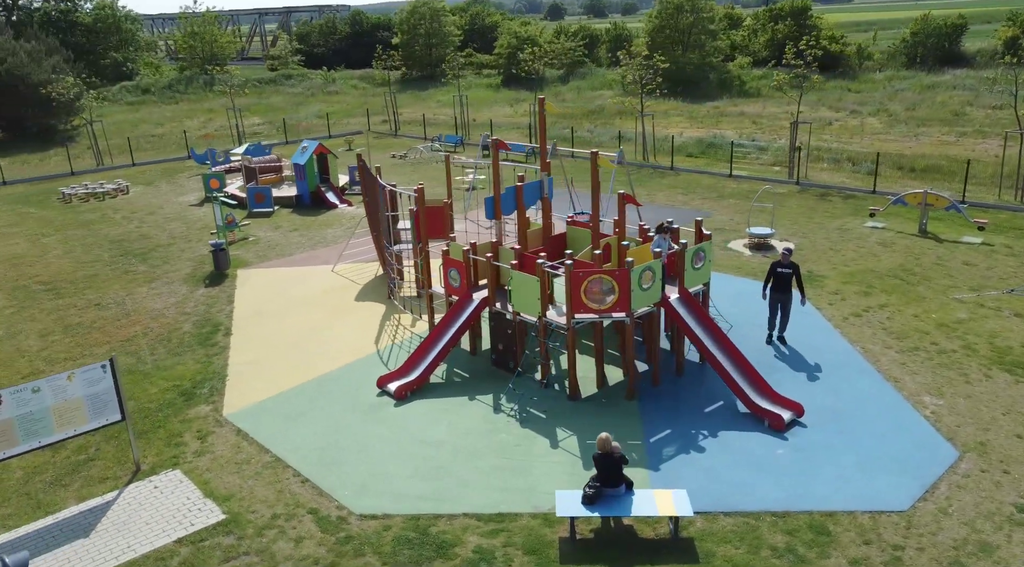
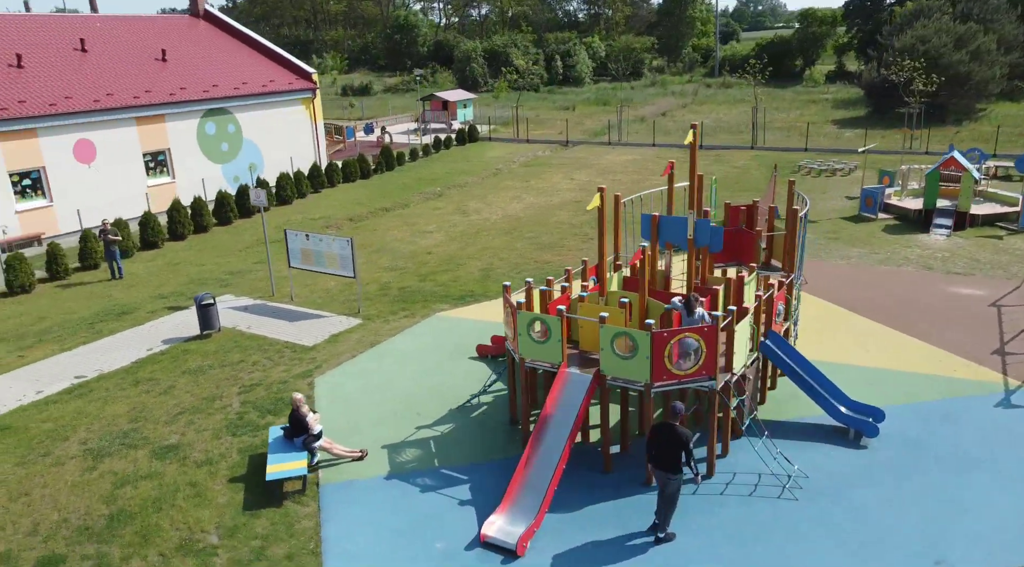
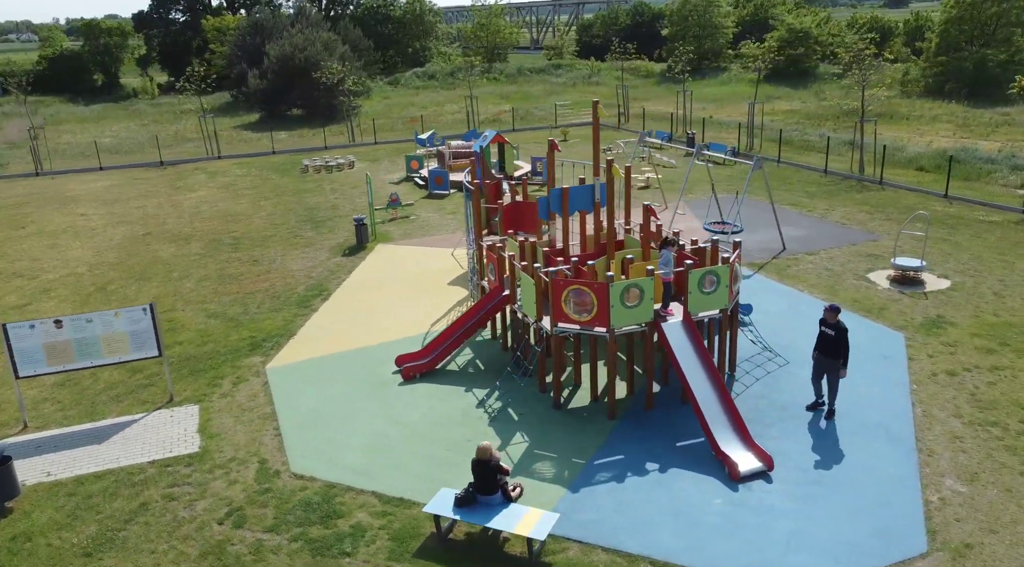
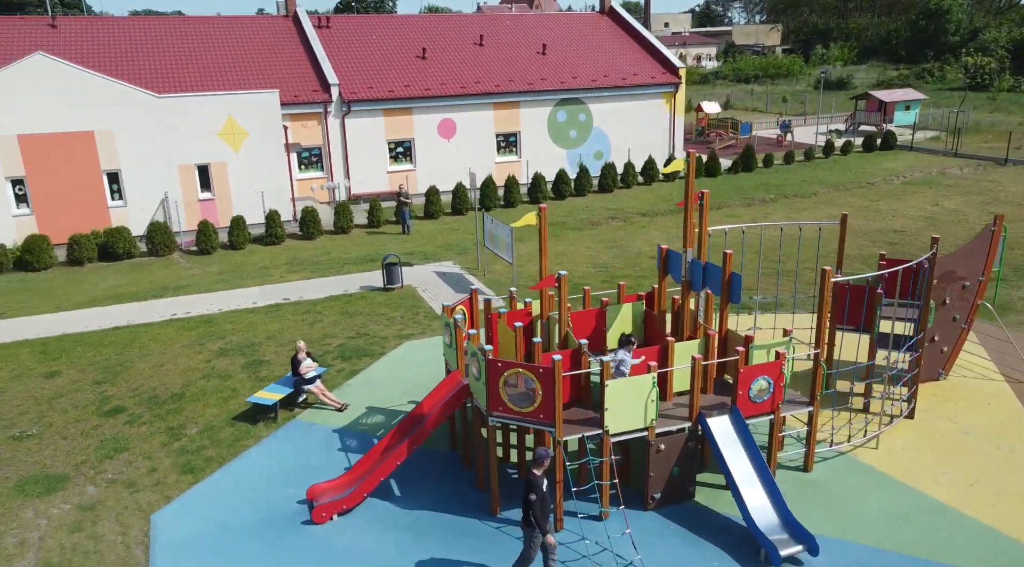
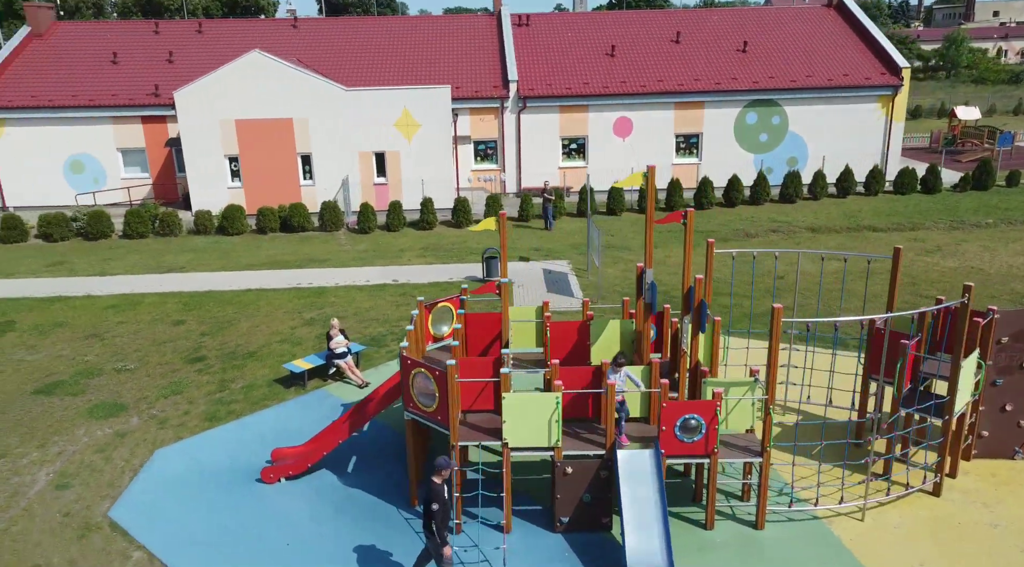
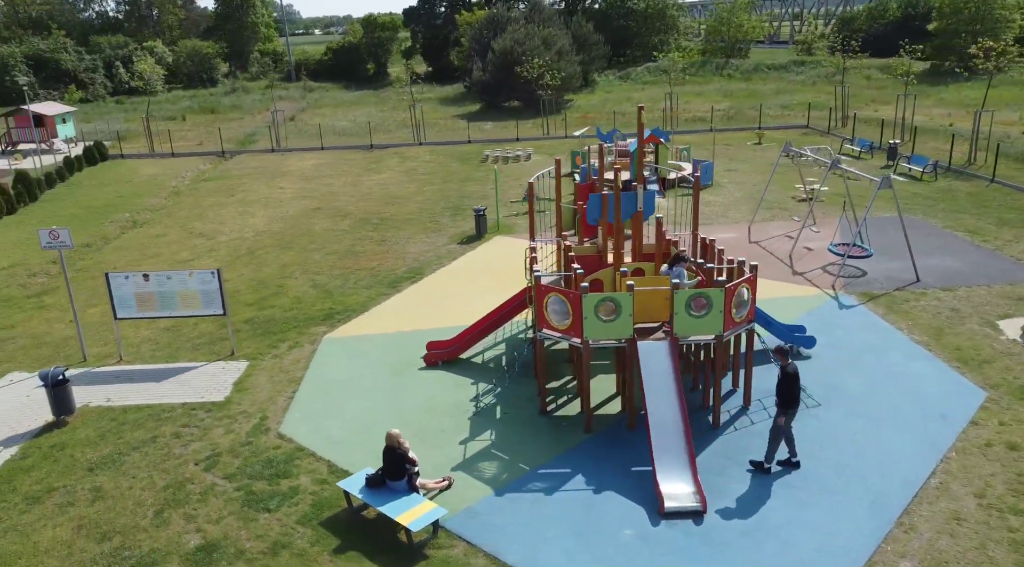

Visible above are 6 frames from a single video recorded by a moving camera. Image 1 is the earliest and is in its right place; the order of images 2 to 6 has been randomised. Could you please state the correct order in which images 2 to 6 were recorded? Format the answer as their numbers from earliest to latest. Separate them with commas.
3, 6, 2, 4, 5
